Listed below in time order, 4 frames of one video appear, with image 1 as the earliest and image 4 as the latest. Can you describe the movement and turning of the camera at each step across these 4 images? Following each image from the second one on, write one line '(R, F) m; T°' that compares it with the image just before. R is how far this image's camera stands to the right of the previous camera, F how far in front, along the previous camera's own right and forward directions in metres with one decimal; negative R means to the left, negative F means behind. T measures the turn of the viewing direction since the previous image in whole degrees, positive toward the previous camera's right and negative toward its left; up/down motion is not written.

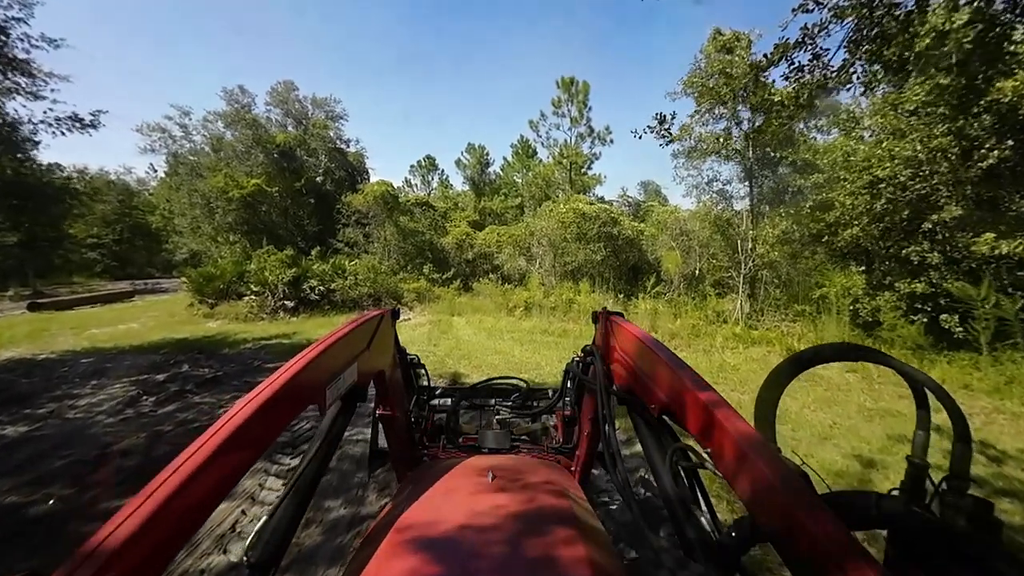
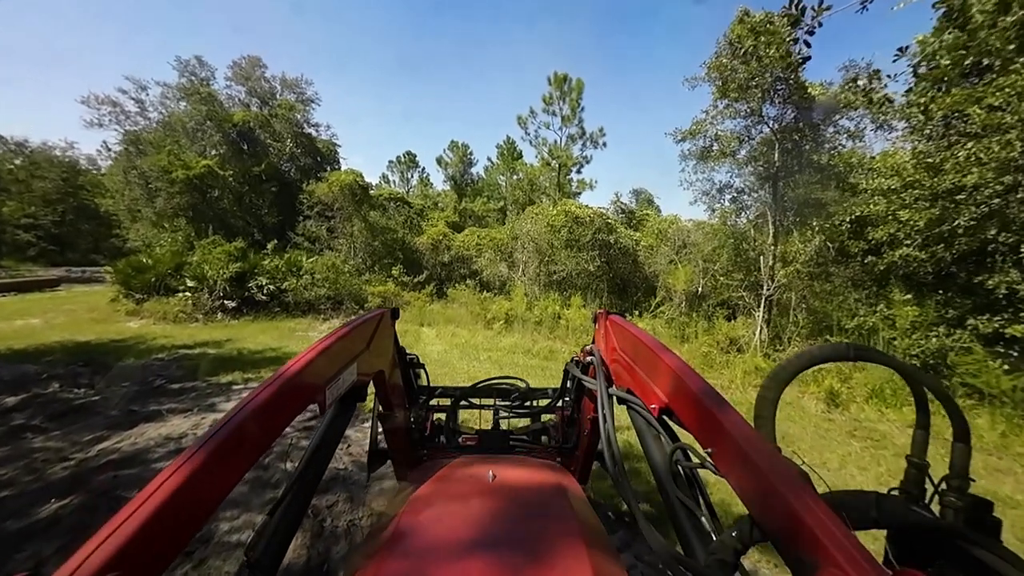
(0.0, +1.4) m; +3°
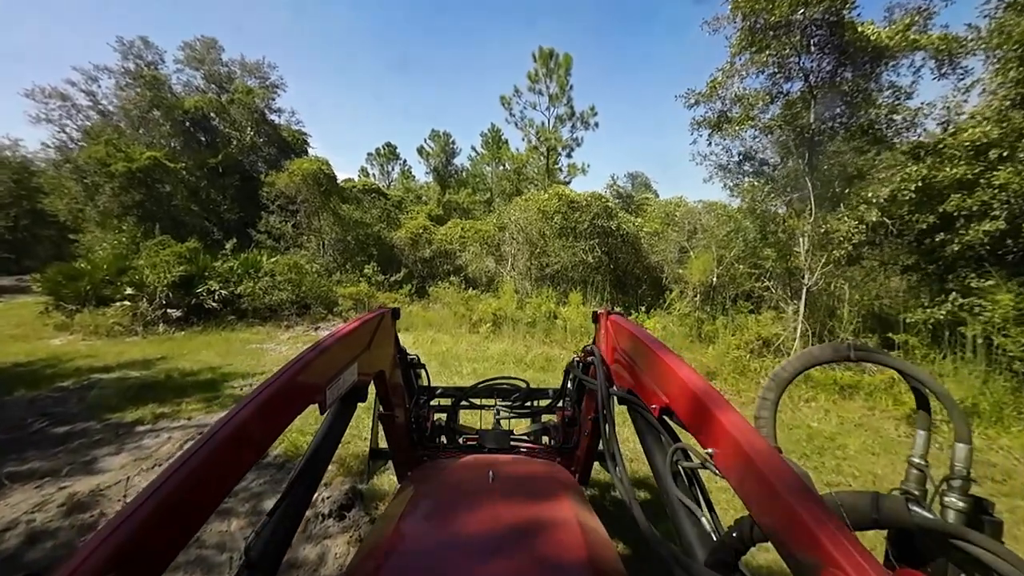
(0.0, +1.3) m; +1°
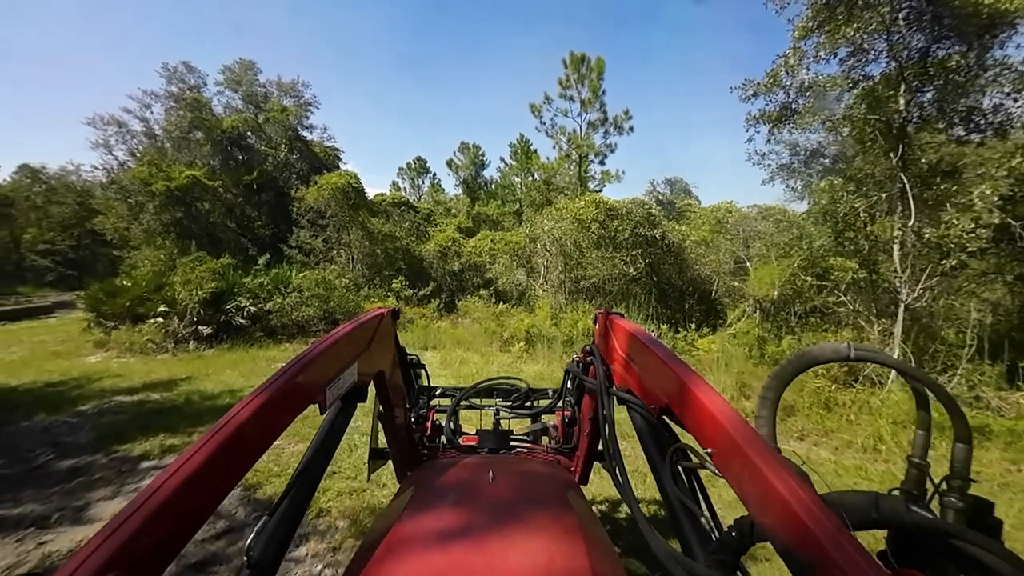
(0.0, +0.5) m; -4°
